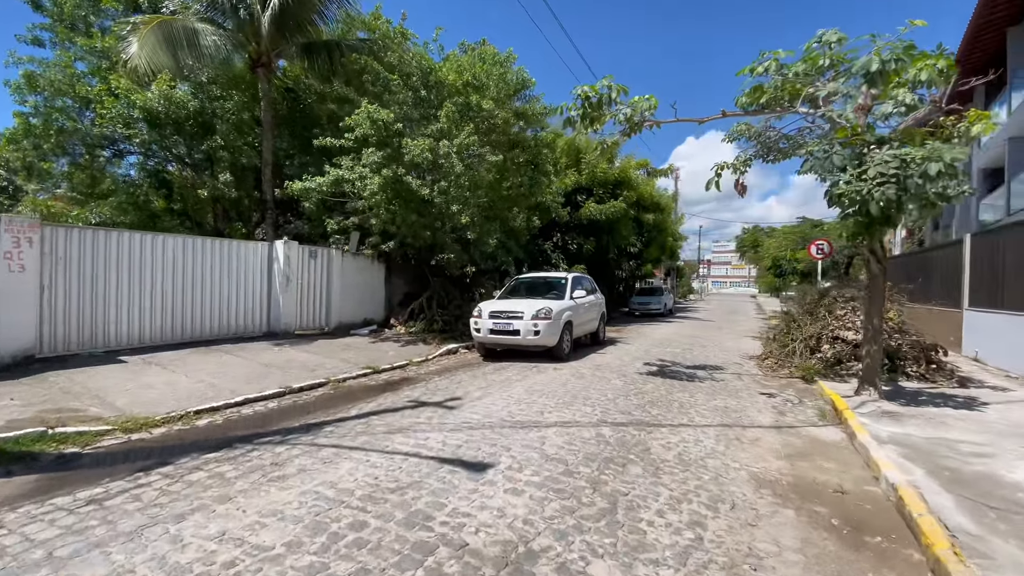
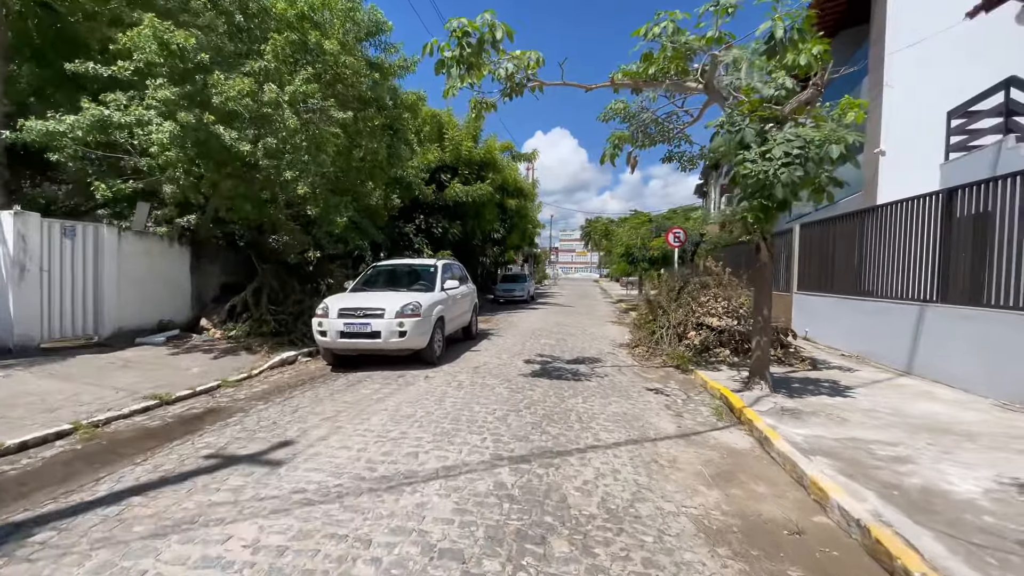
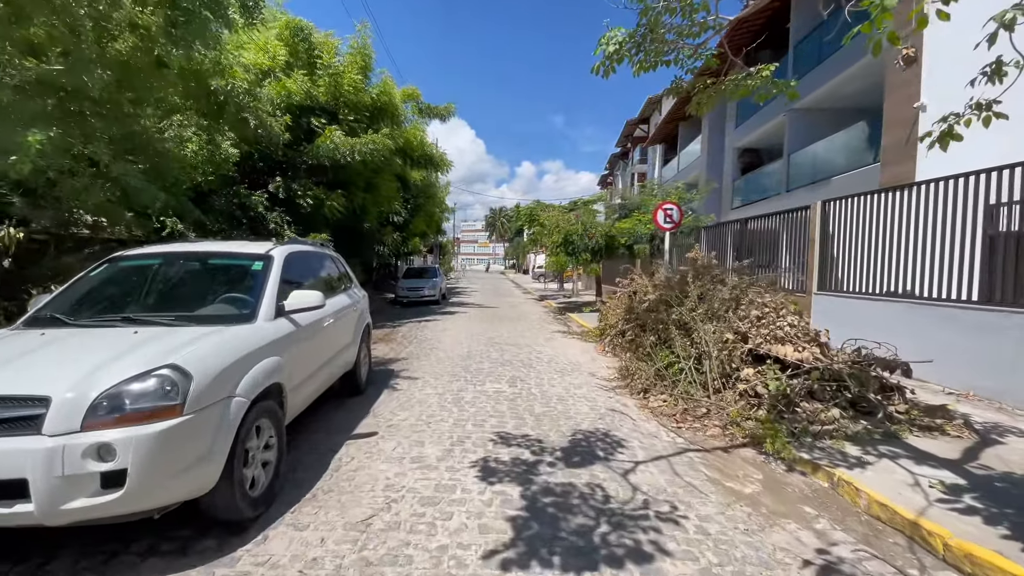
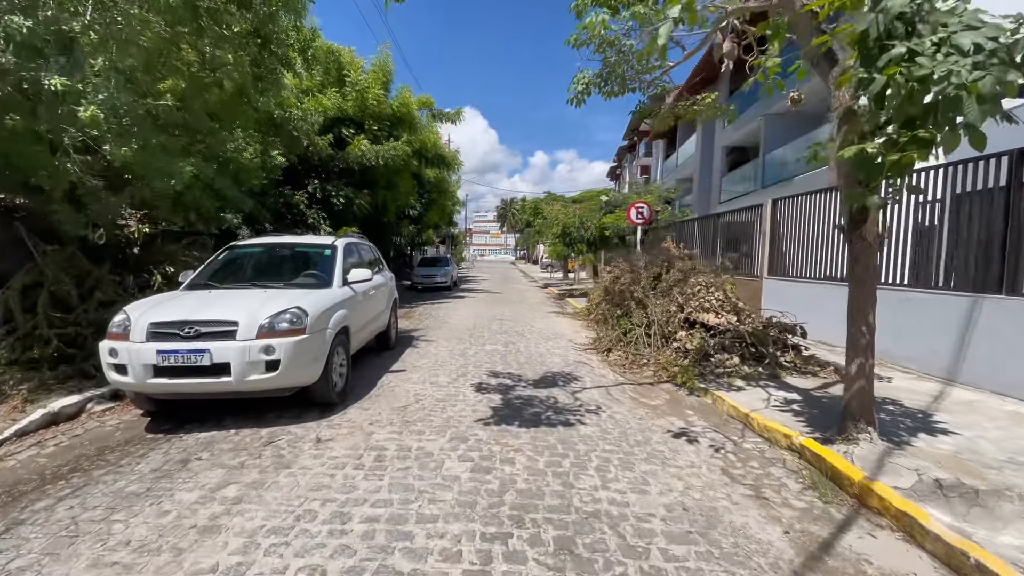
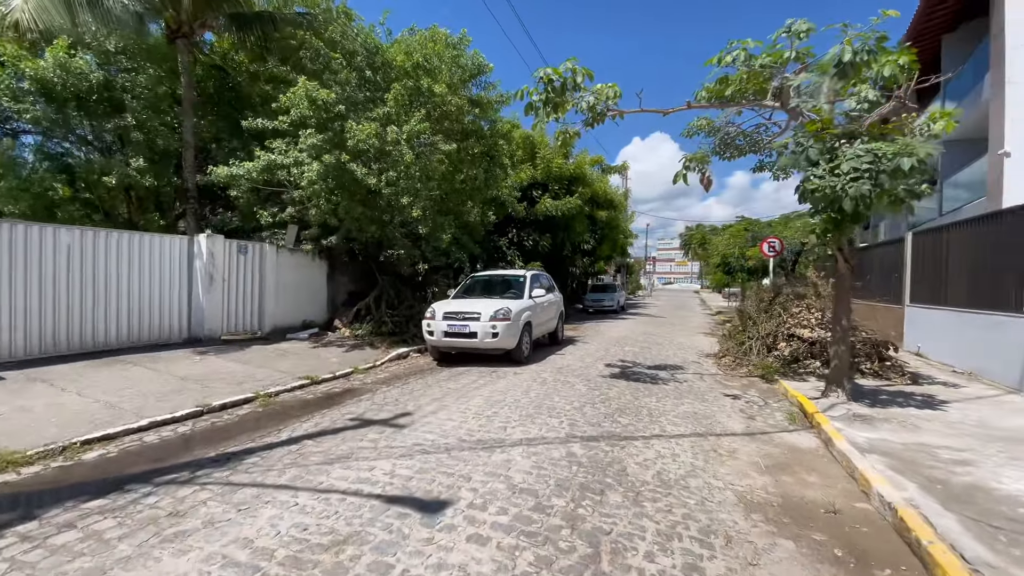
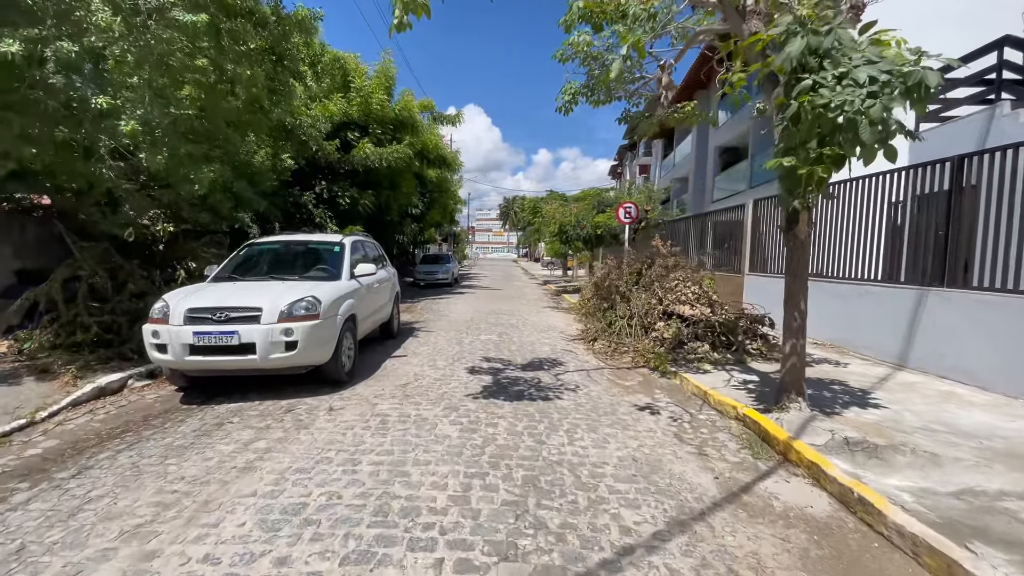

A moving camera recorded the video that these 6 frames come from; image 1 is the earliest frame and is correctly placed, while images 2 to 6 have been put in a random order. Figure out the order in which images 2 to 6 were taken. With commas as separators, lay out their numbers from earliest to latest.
5, 2, 6, 4, 3
